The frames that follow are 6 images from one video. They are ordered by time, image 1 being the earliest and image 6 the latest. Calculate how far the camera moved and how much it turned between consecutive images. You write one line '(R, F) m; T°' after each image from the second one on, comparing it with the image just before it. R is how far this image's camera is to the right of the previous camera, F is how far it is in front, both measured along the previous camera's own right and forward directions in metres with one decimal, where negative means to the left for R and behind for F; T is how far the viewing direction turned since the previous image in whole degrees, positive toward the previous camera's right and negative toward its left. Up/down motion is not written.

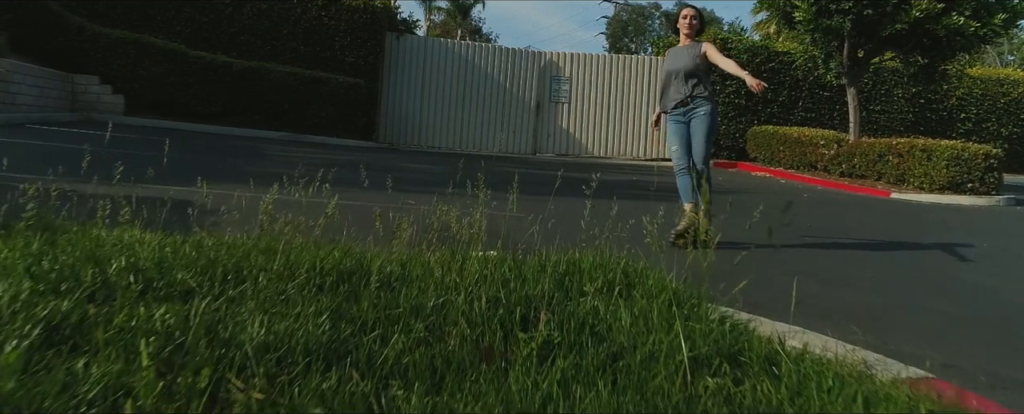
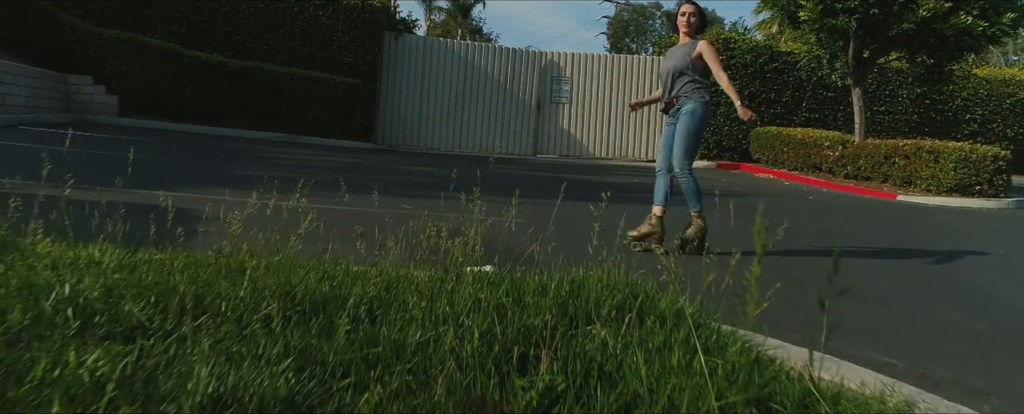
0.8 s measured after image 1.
(0.0, +0.2) m; 0°
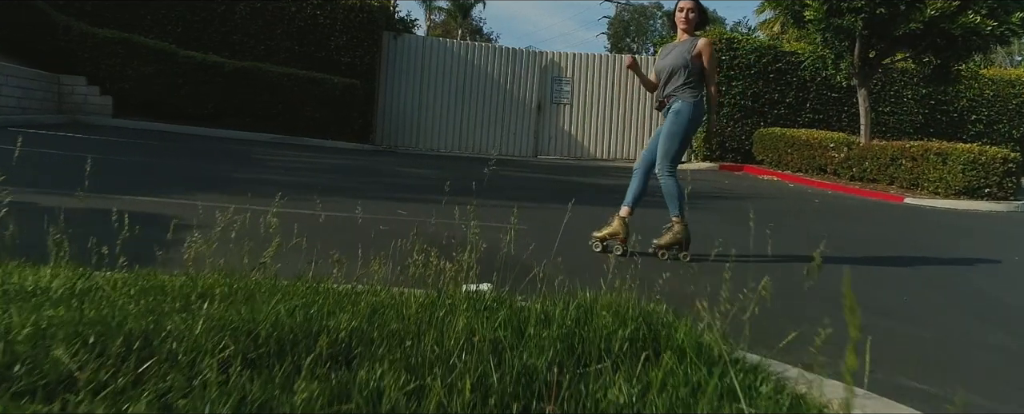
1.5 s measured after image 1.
(0.0, +0.2) m; 0°
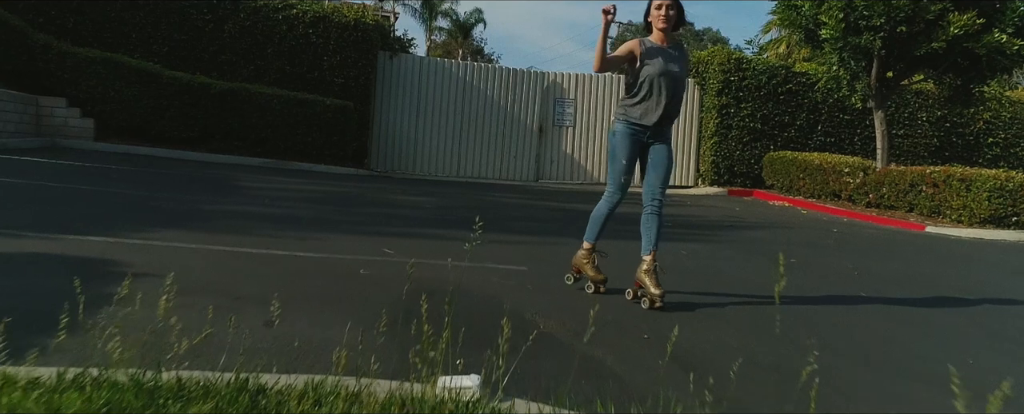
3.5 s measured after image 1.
(0.0, +0.6) m; 0°
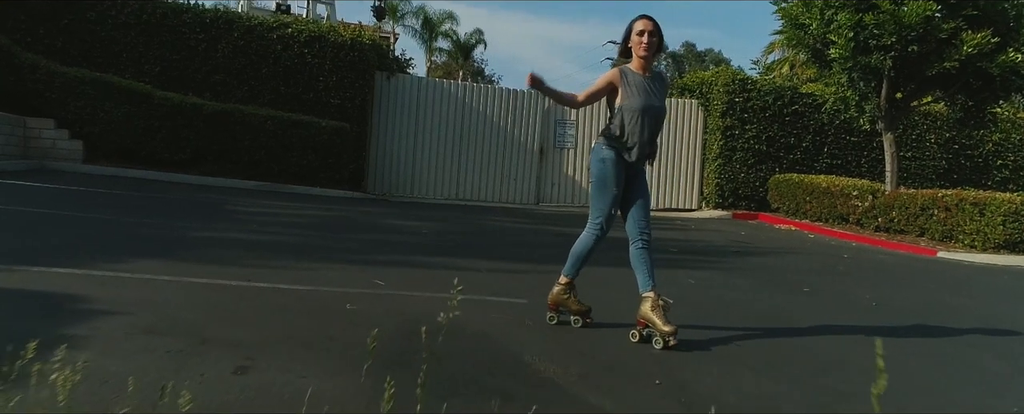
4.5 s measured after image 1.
(0.0, +0.3) m; 0°
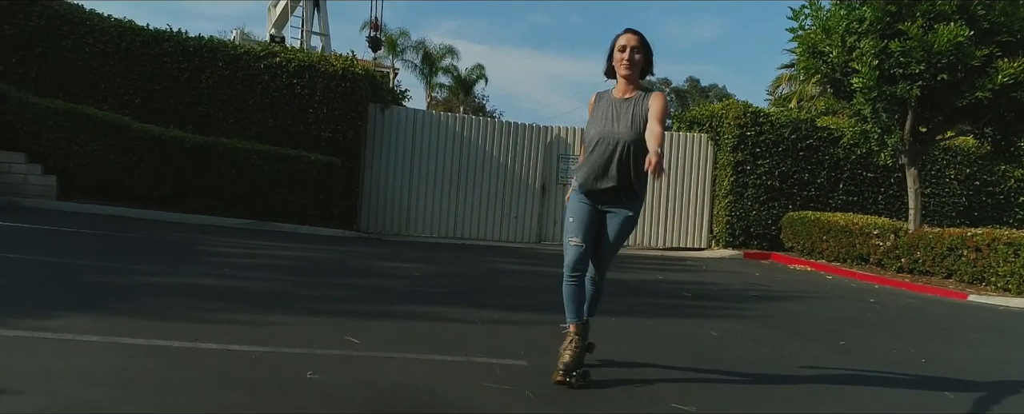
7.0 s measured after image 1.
(0.0, +0.7) m; 0°
